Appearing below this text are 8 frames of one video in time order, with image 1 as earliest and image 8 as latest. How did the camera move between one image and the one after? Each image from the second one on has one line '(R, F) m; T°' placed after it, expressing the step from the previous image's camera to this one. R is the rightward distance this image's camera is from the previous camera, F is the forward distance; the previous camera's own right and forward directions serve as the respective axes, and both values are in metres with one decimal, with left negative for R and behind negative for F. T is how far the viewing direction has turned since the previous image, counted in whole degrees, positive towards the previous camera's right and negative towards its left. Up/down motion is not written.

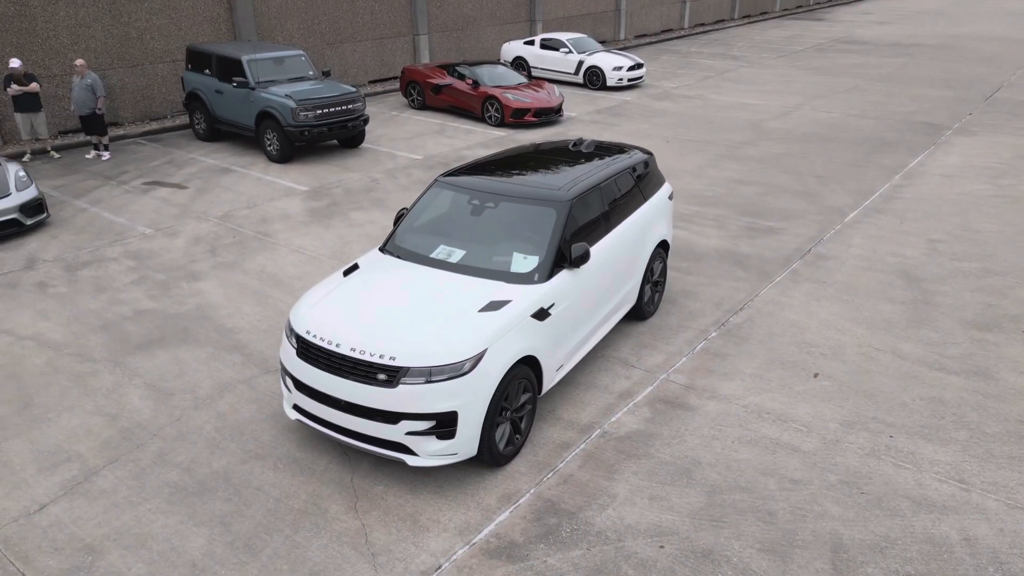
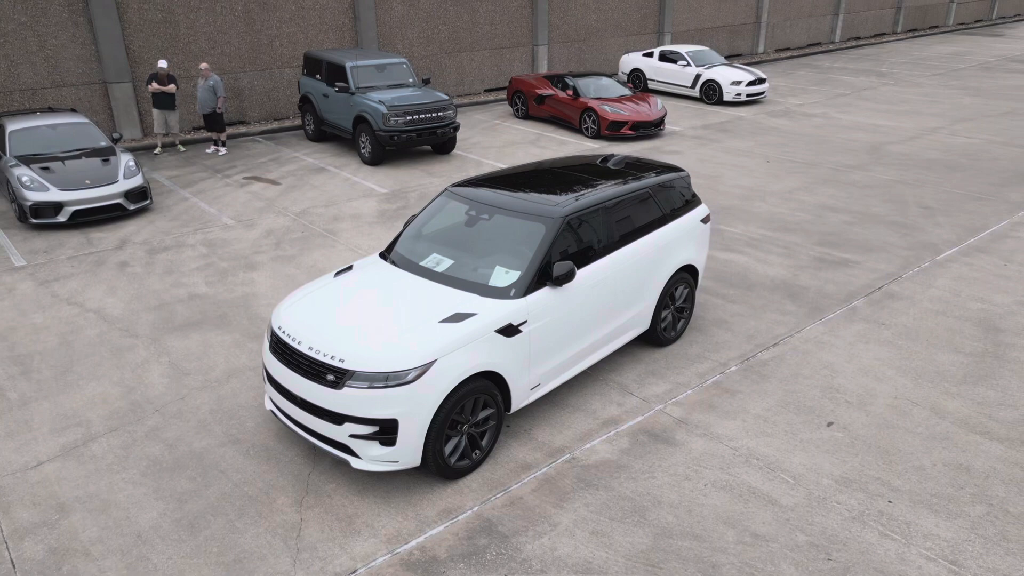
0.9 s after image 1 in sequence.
(+1.1, +0.2) m; -11°
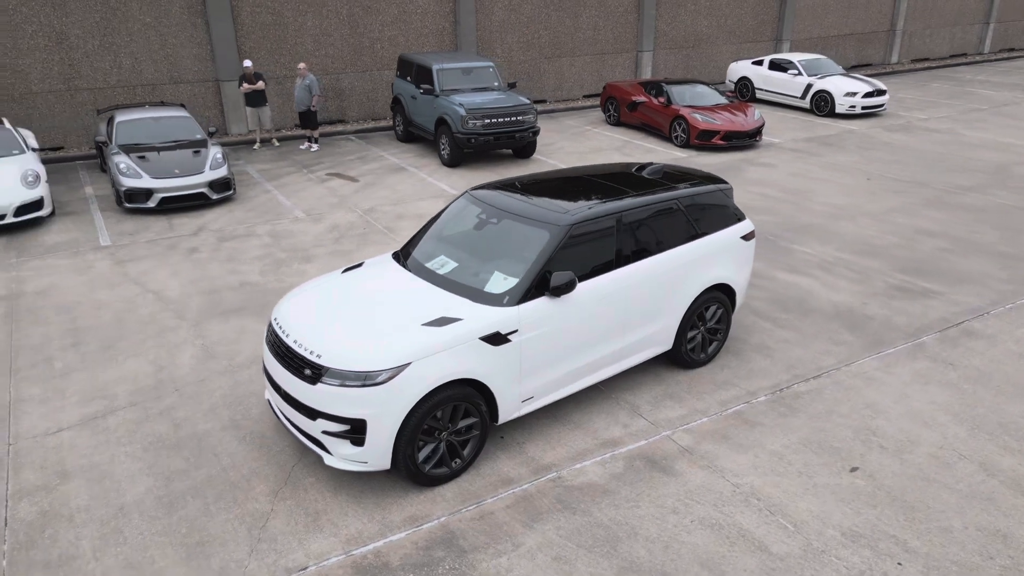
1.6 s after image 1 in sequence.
(+0.8, +0.2) m; -9°
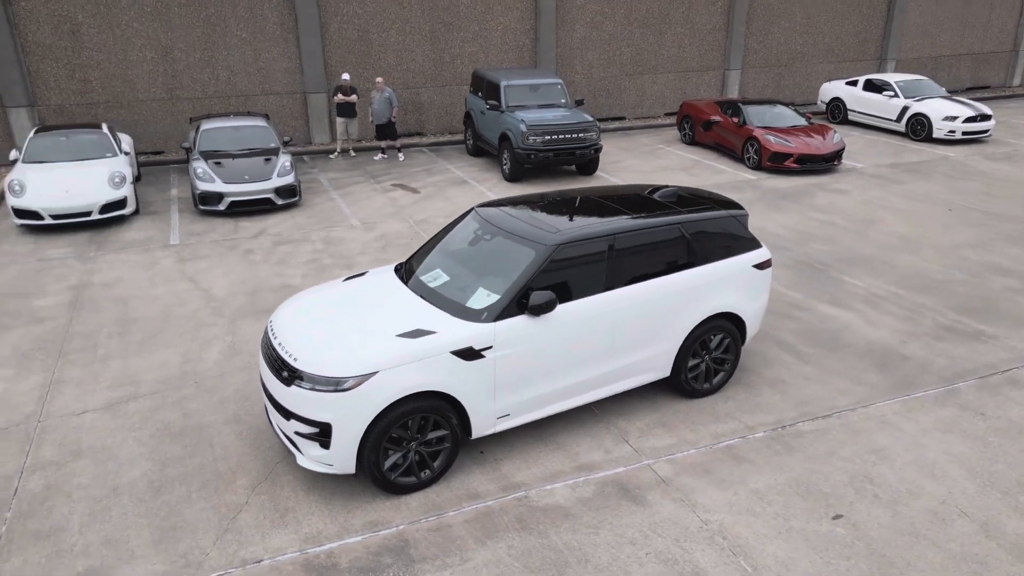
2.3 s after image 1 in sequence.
(+0.8, 0.0) m; -8°
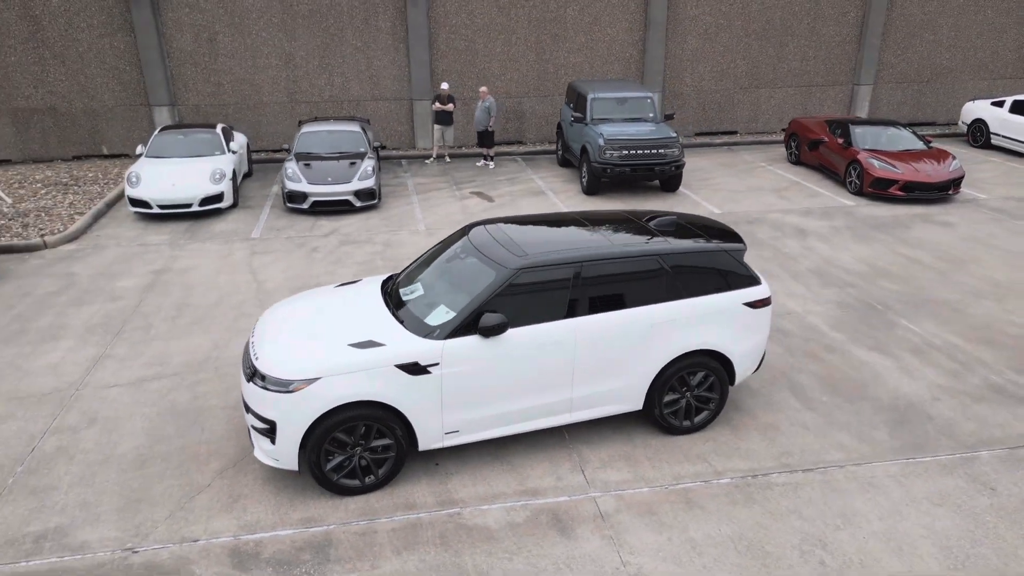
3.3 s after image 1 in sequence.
(+1.3, 0.0) m; -11°
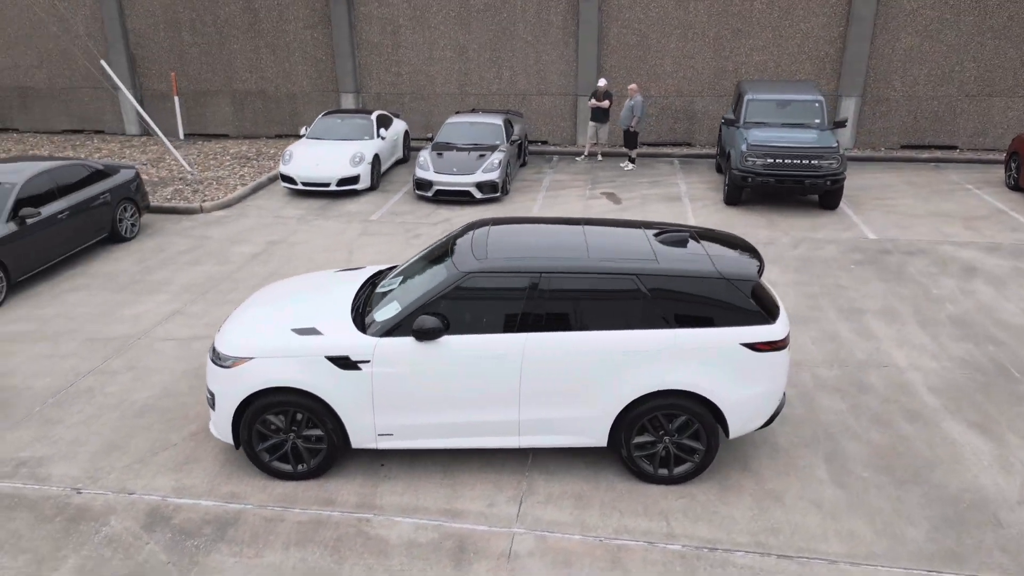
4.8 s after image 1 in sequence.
(+1.8, +0.7) m; -17°
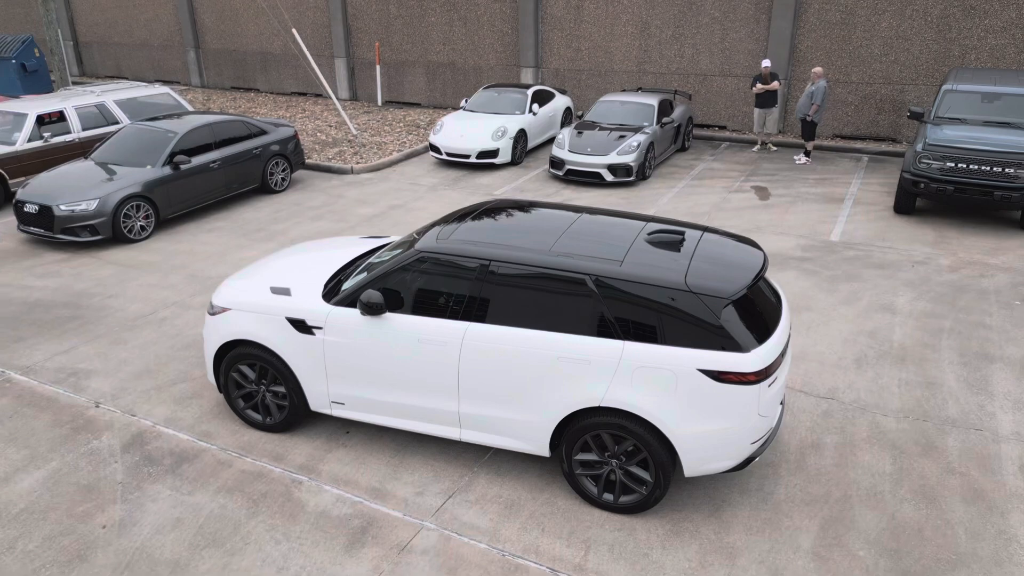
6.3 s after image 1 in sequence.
(+1.7, +0.6) m; -18°
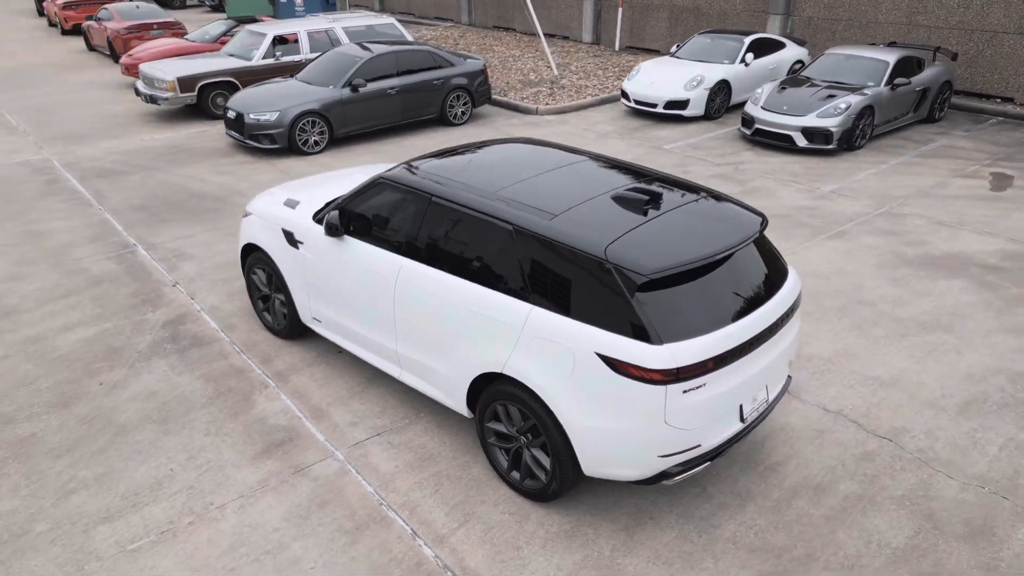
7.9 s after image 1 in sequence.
(+1.9, +0.8) m; -21°
